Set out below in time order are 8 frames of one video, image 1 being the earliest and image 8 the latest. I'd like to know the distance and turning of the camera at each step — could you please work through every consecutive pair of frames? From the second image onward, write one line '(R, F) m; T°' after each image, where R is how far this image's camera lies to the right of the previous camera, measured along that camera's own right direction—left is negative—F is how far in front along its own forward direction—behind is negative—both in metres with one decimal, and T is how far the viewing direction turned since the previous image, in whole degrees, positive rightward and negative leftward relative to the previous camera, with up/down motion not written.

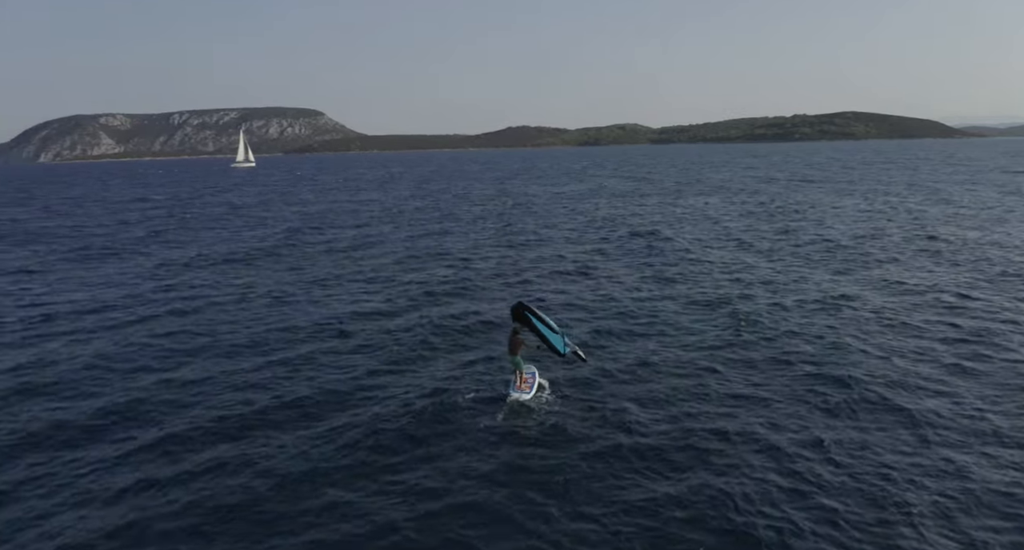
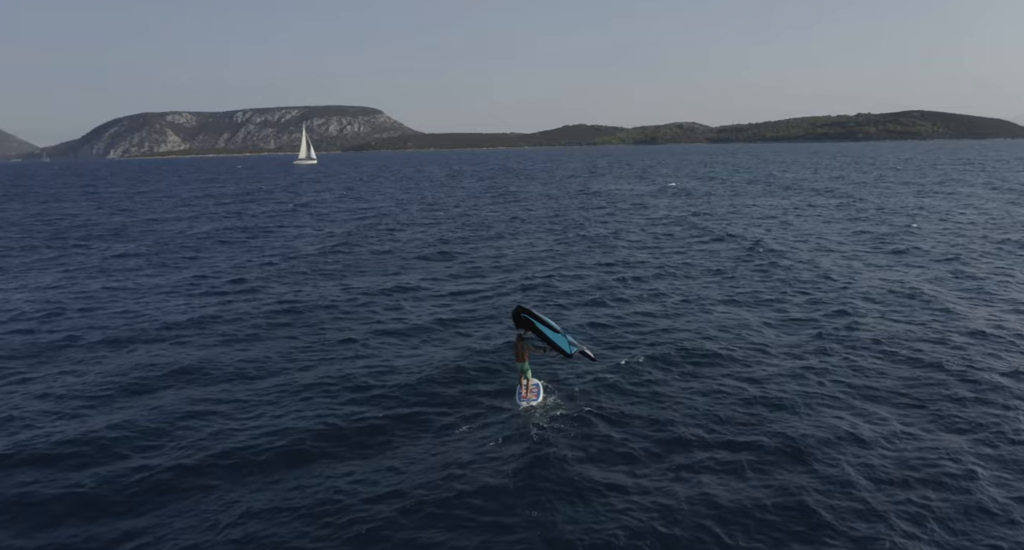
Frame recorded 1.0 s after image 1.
(-1.0, +2.0) m; -4°
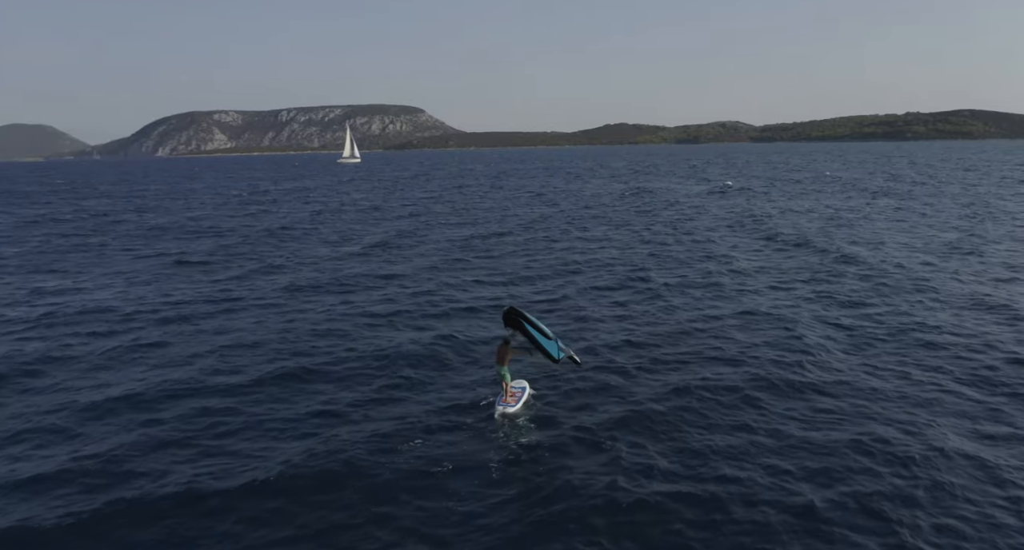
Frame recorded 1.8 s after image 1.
(-1.4, +1.7) m; -3°
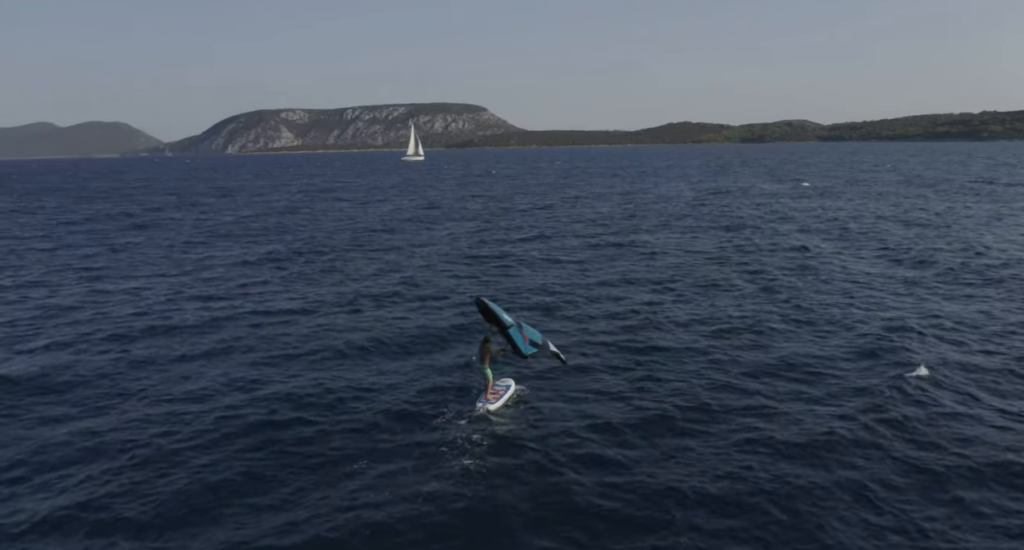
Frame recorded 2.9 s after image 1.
(-1.4, +1.6) m; -4°
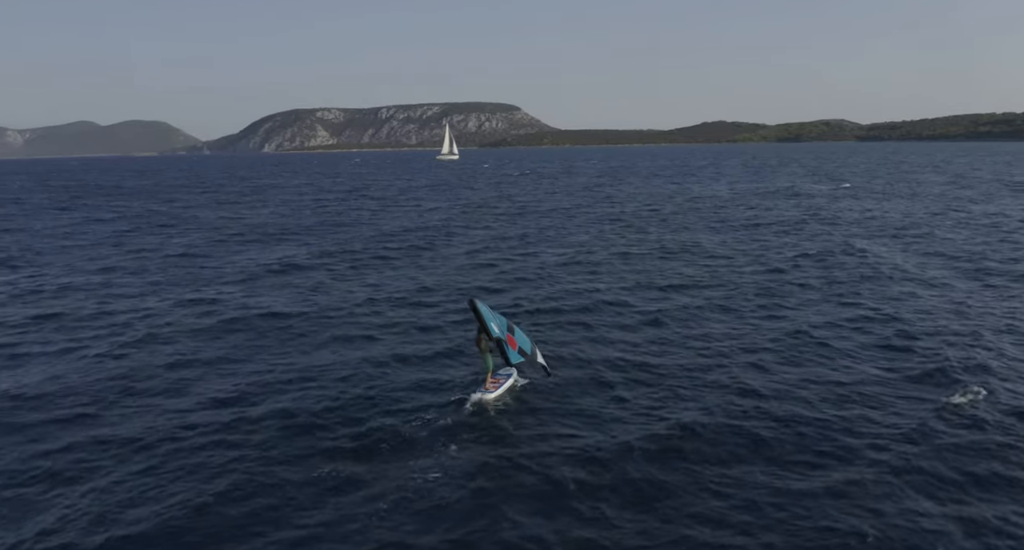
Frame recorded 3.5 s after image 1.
(-0.9, +0.8) m; -2°
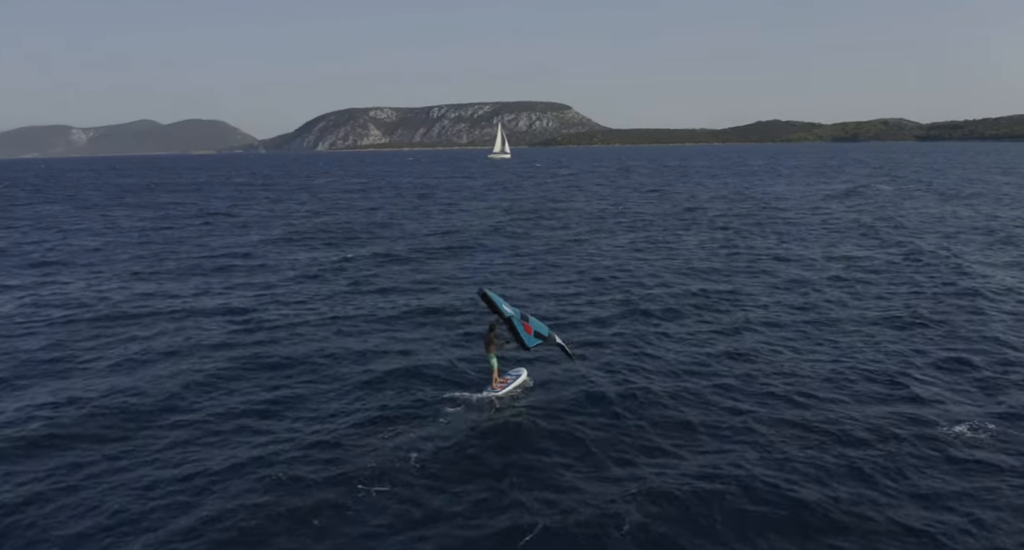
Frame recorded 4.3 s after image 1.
(-1.3, +0.8) m; -3°
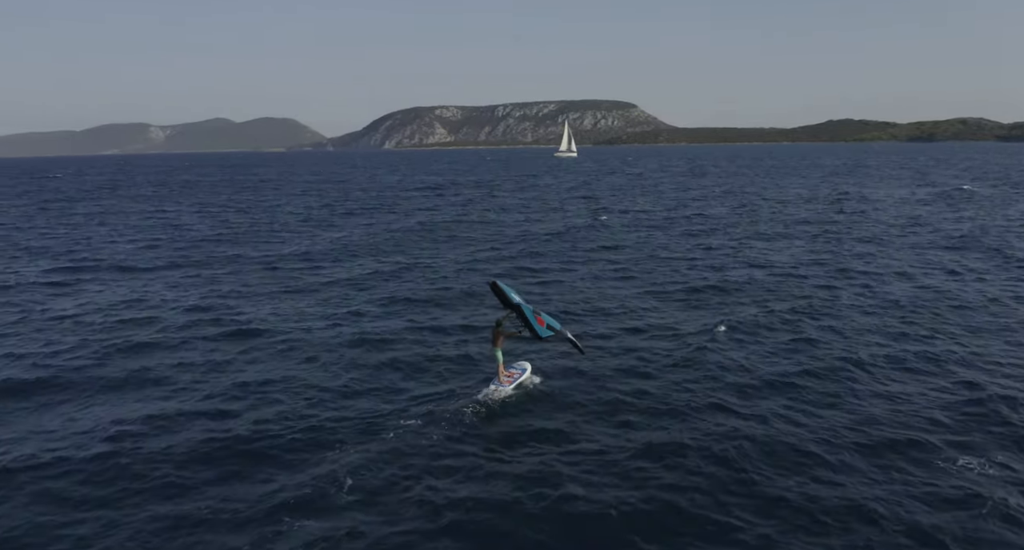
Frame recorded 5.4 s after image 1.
(-1.7, +0.6) m; -4°
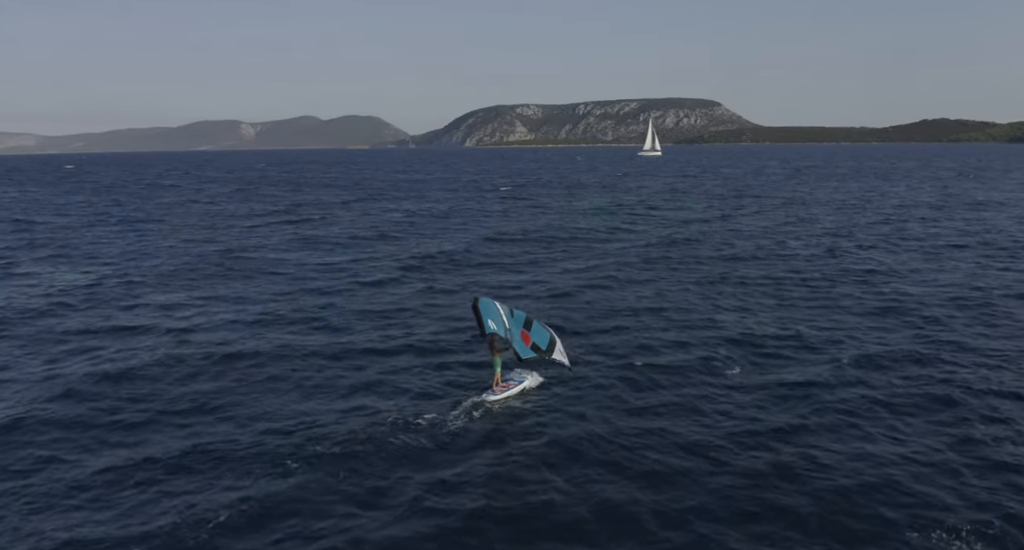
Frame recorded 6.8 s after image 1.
(-0.8, +0.6) m; -6°
